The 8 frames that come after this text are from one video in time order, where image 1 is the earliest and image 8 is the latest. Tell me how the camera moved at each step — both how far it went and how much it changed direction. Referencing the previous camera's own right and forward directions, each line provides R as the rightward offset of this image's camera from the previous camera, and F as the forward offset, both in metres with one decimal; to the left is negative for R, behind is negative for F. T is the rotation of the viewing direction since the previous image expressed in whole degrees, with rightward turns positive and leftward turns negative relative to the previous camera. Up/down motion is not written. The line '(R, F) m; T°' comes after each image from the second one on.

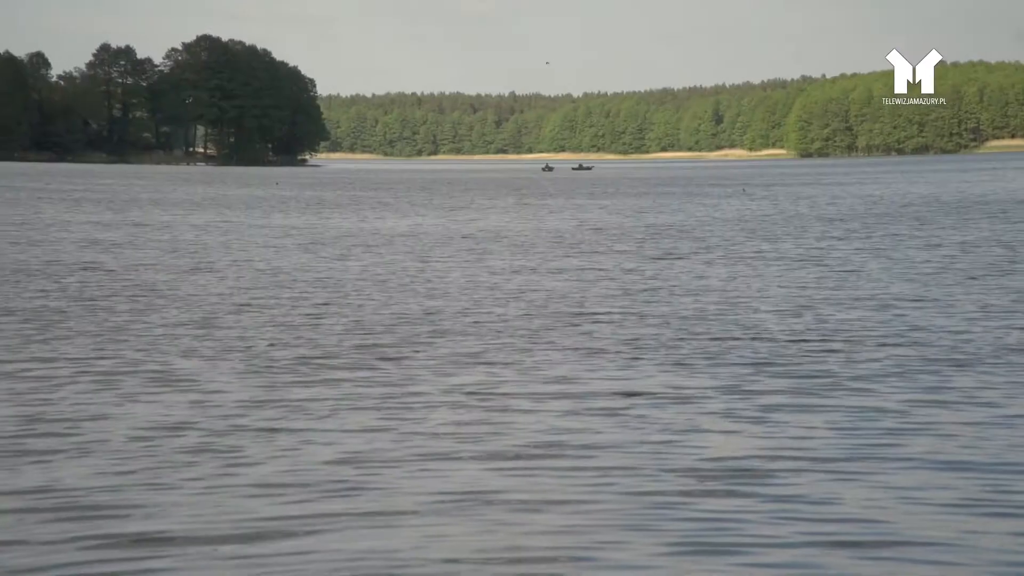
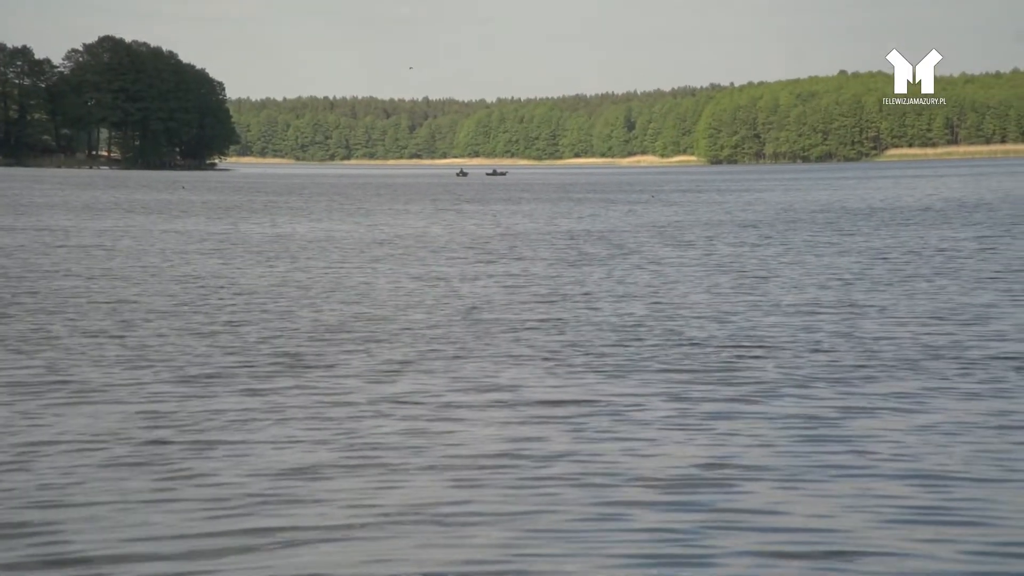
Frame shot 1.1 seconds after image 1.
(-0.1, +0.2) m; +5°
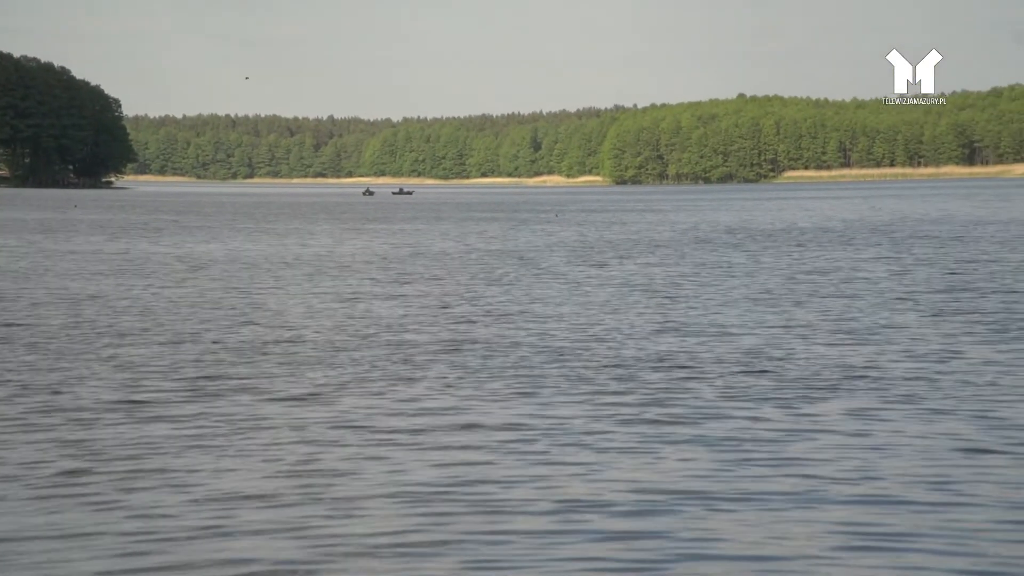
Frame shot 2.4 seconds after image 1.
(-0.2, +0.4) m; +5°
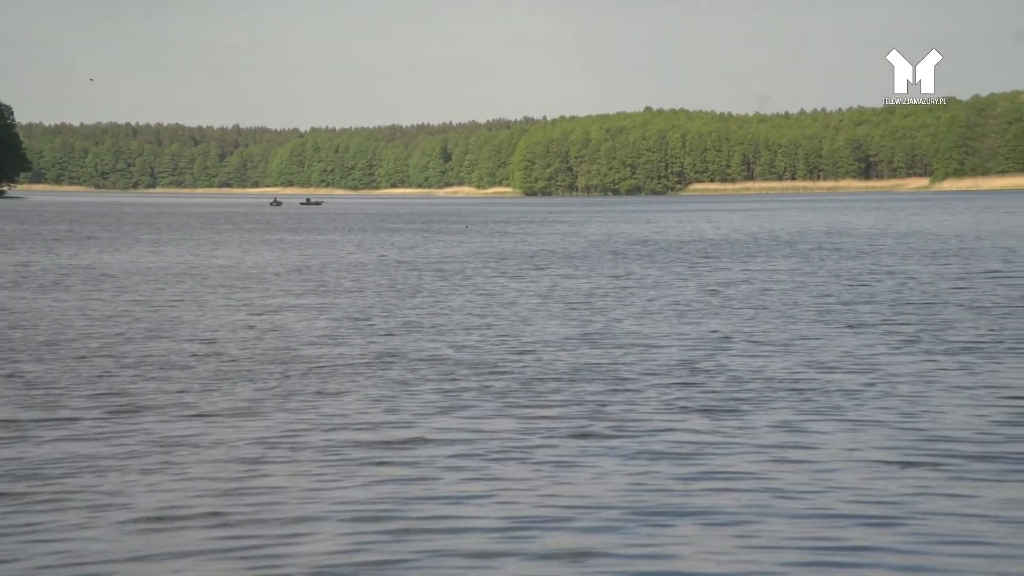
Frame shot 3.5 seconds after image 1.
(-0.2, +0.4) m; +5°
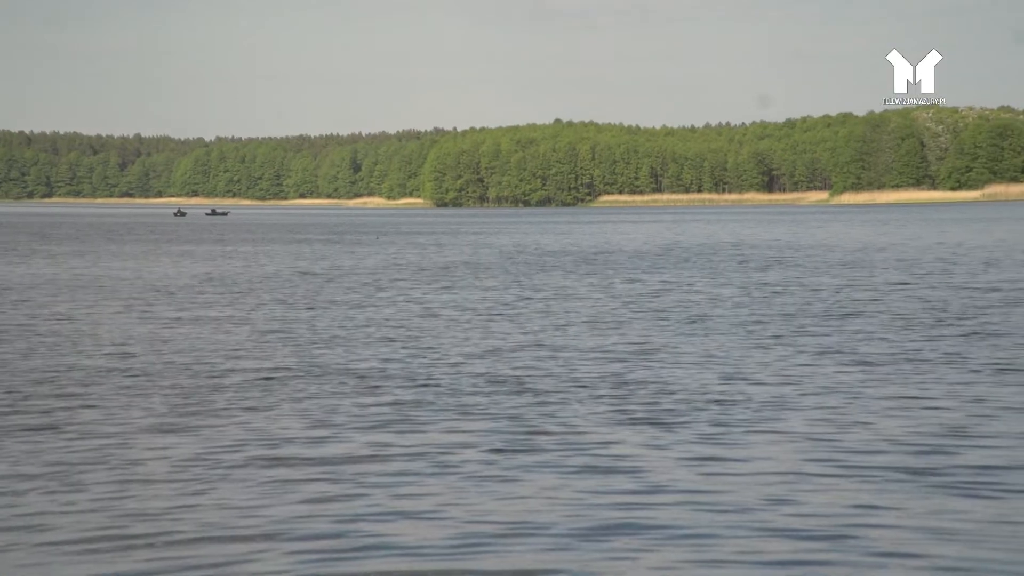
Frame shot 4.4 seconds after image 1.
(-0.2, +0.3) m; +5°
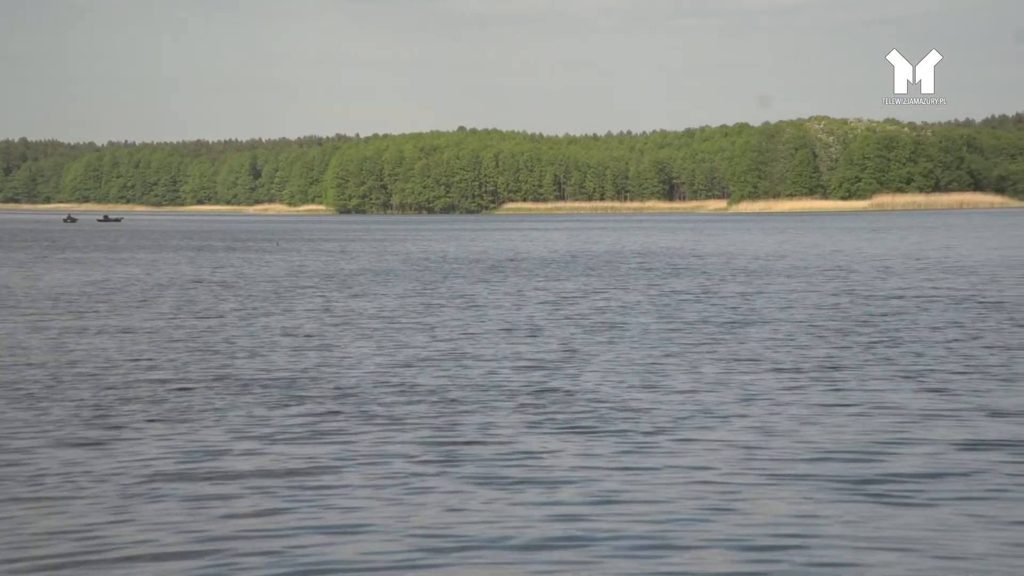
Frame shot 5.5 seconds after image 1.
(-0.4, +0.4) m; +5°
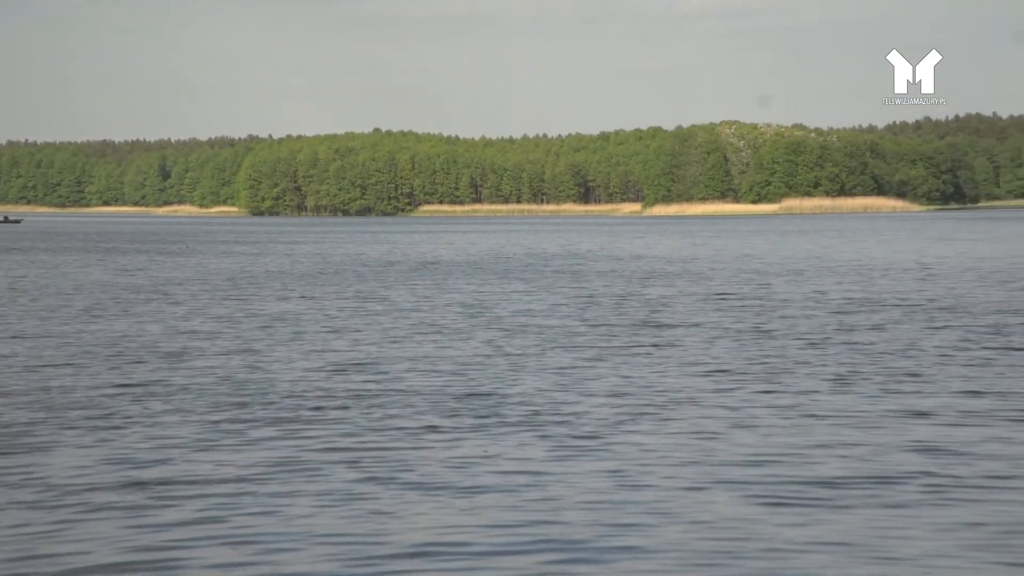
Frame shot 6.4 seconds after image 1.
(-0.3, +0.3) m; +5°
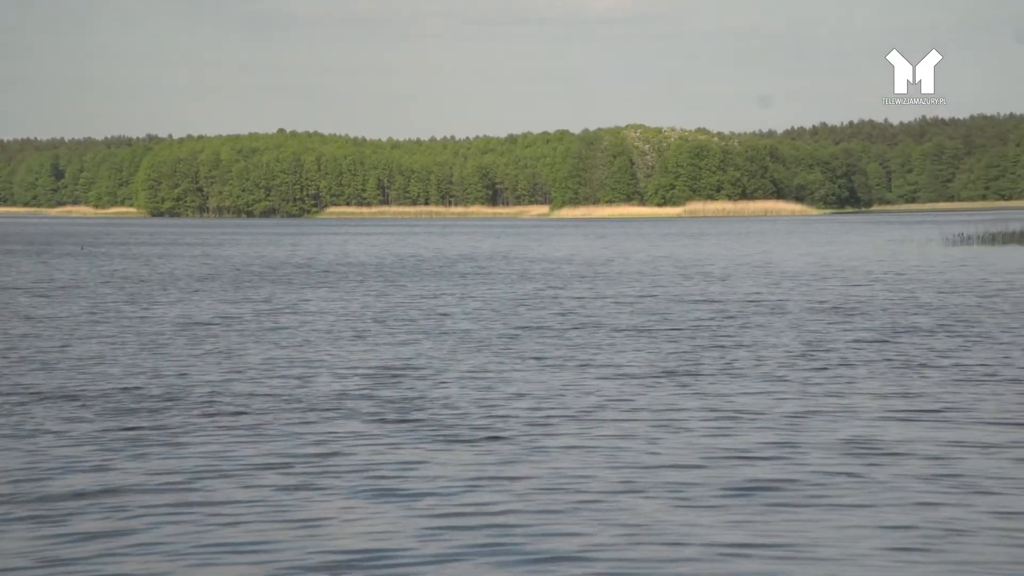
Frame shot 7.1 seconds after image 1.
(-0.2, +0.4) m; +5°
